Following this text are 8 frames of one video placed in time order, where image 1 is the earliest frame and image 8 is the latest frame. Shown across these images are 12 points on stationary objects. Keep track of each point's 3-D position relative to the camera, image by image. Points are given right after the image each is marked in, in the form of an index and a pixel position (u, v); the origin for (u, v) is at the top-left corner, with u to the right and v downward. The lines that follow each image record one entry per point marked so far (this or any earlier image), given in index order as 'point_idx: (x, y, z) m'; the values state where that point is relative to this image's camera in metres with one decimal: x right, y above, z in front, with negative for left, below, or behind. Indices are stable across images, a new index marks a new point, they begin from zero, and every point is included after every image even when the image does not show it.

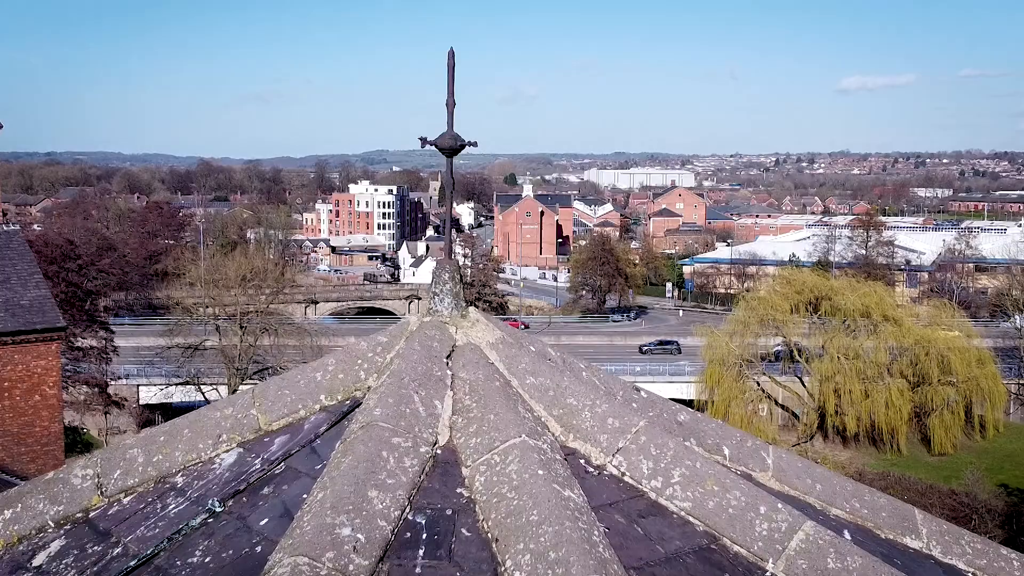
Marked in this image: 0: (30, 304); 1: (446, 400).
0: (-4.6, -0.1, +10.8) m
1: (-0.1, -0.2, +2.1) m
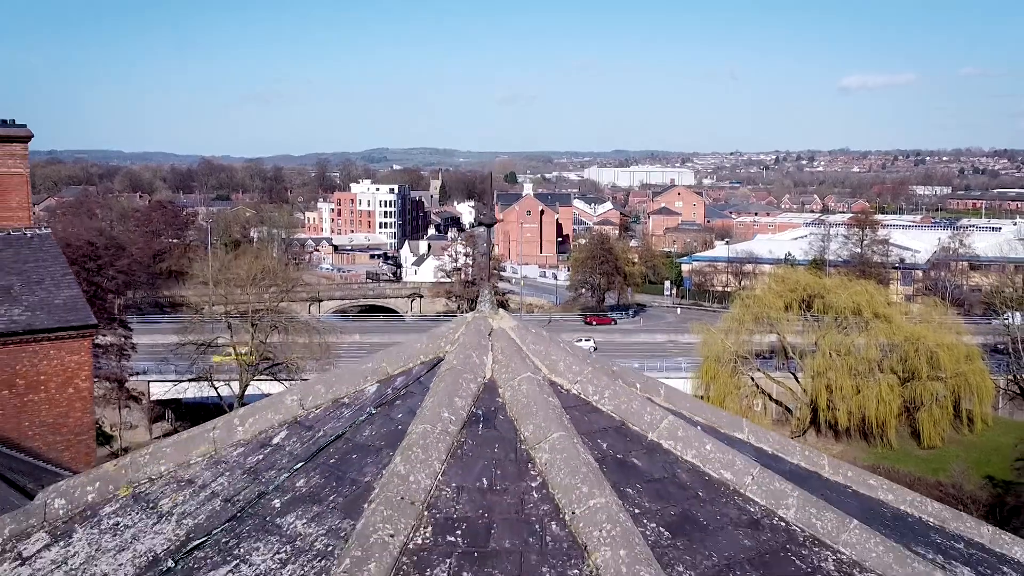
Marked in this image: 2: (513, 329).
0: (-4.6, -0.1, +11.6) m
1: (0.0, -0.2, +2.8) m
2: (0.0, -0.1, +2.2) m
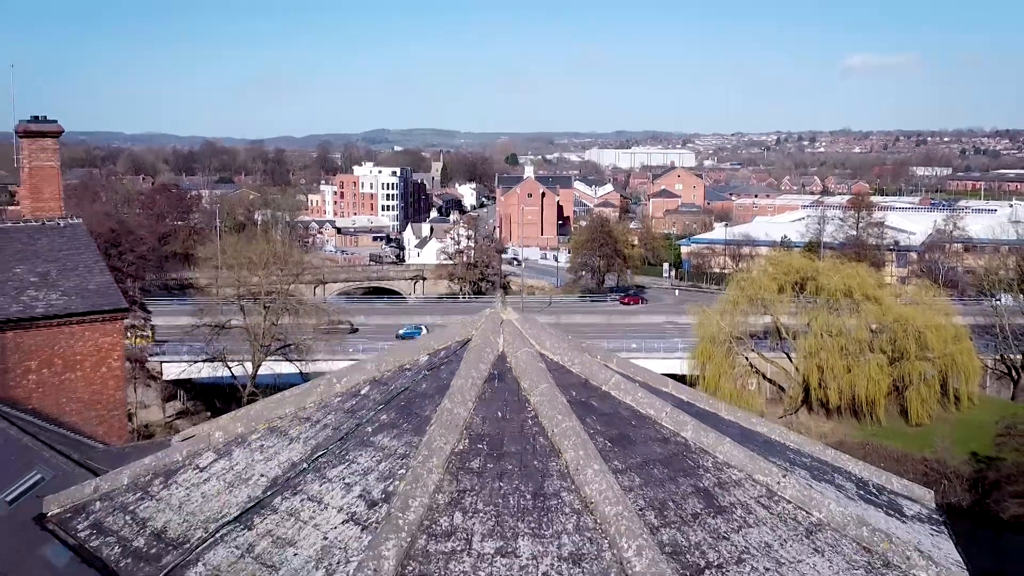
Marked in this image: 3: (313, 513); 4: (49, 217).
0: (-4.6, 0.0, +12.5) m
1: (0.0, -0.2, +3.7) m
2: (0.0, -0.1, +3.0) m
3: (-0.5, -0.5, +2.5) m
4: (-5.5, +0.8, +13.4) m
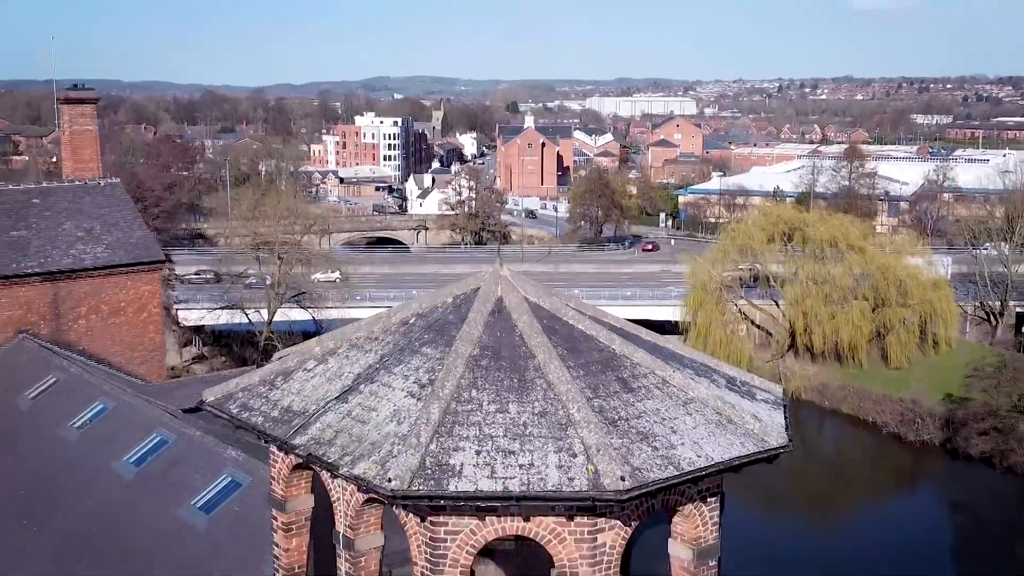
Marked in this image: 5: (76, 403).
0: (-4.6, +0.6, +13.8) m
1: (0.0, 0.0, +5.0) m
2: (0.0, 0.0, +4.4) m
3: (-0.5, -0.4, +3.8) m
4: (-5.6, +1.5, +14.7) m
5: (-4.1, -1.0, +10.7) m
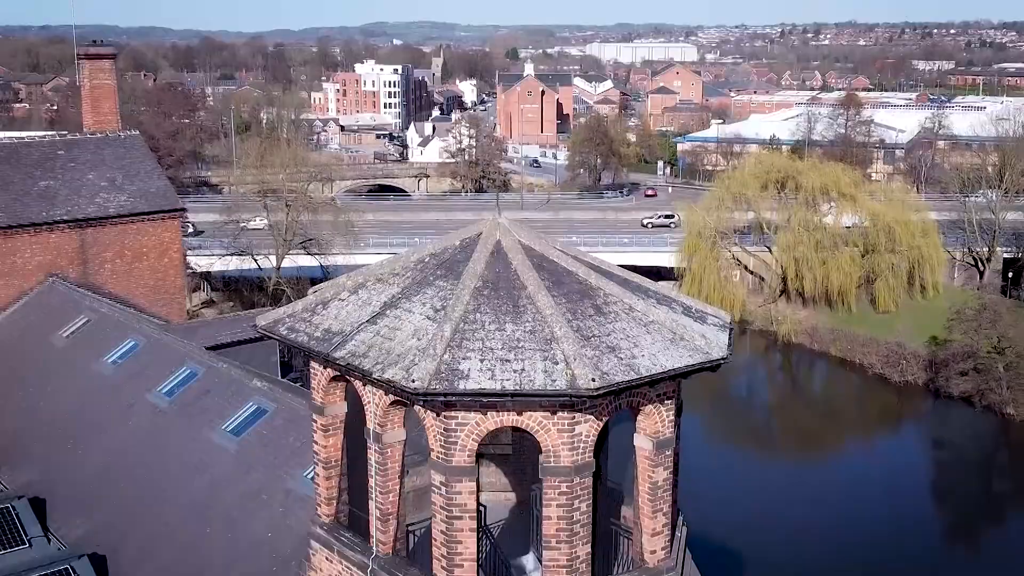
0: (-4.6, +1.3, +14.6) m
1: (-0.1, +0.3, +5.9) m
2: (0.0, +0.3, +5.2) m
3: (-0.5, -0.1, +4.7) m
4: (-5.6, +2.2, +15.5) m
5: (-4.1, -0.5, +11.6) m
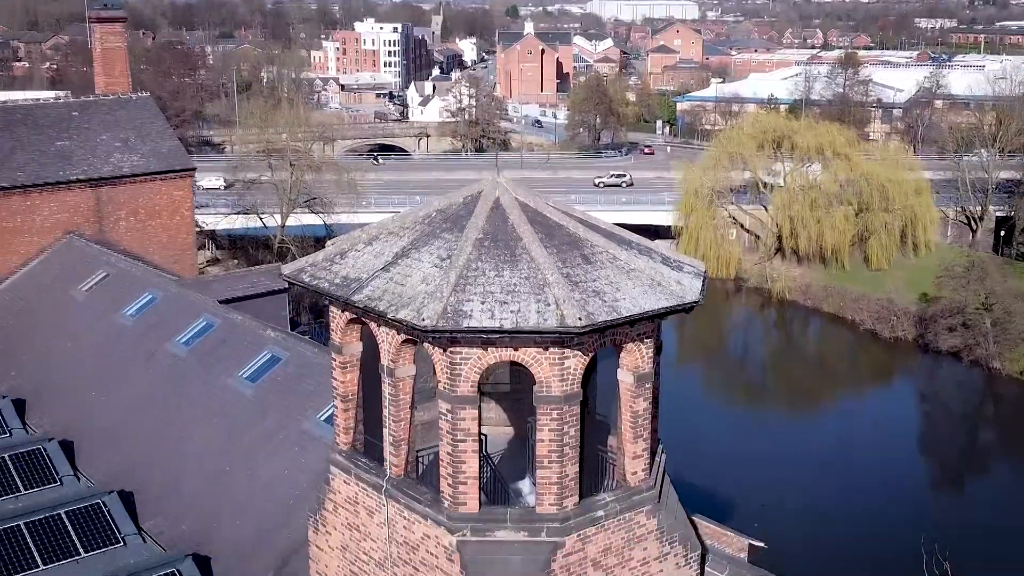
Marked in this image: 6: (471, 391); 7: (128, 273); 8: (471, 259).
0: (-4.6, +1.8, +15.1) m
1: (-0.1, +0.6, +6.4) m
2: (0.0, +0.5, +5.8) m
3: (-0.5, +0.1, +5.3) m
4: (-5.6, +2.8, +16.0) m
5: (-4.1, 0.0, +12.1) m
6: (-0.2, -0.5, +5.0) m
7: (-4.3, +0.2, +12.5) m
8: (-0.2, +0.1, +5.1) m
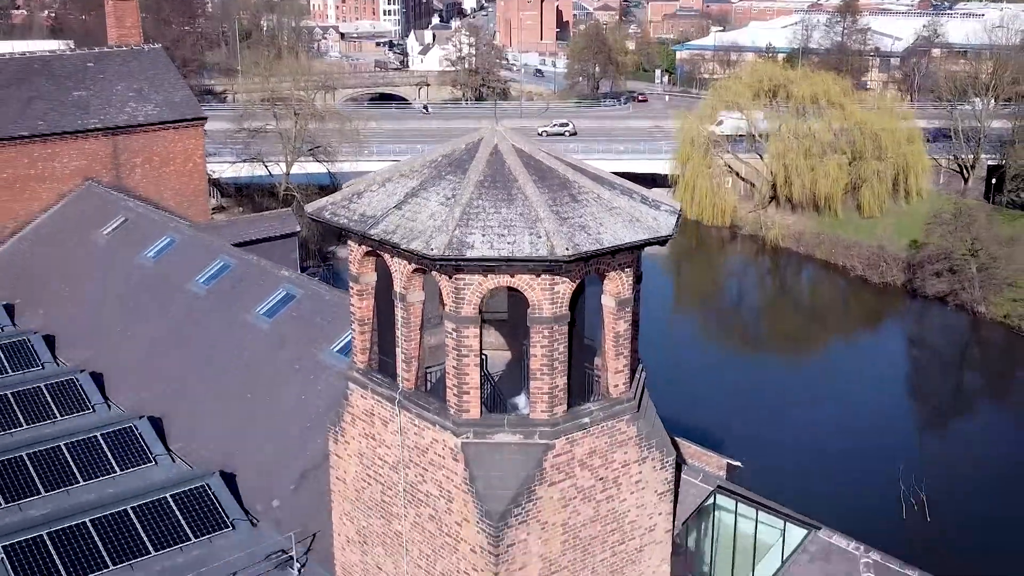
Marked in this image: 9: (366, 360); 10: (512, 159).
0: (-4.7, +2.6, +15.7) m
1: (-0.1, +1.0, +7.1) m
2: (0.0, +0.9, +6.4) m
3: (-0.5, +0.4, +5.9) m
4: (-5.6, +3.6, +16.5) m
5: (-4.2, +0.6, +12.8) m
6: (-0.2, -0.1, +5.7) m
7: (-4.3, +0.8, +13.2) m
8: (-0.2, +0.5, +5.8) m
9: (-0.8, -0.4, +6.4) m
10: (0.0, +0.7, +6.7) m
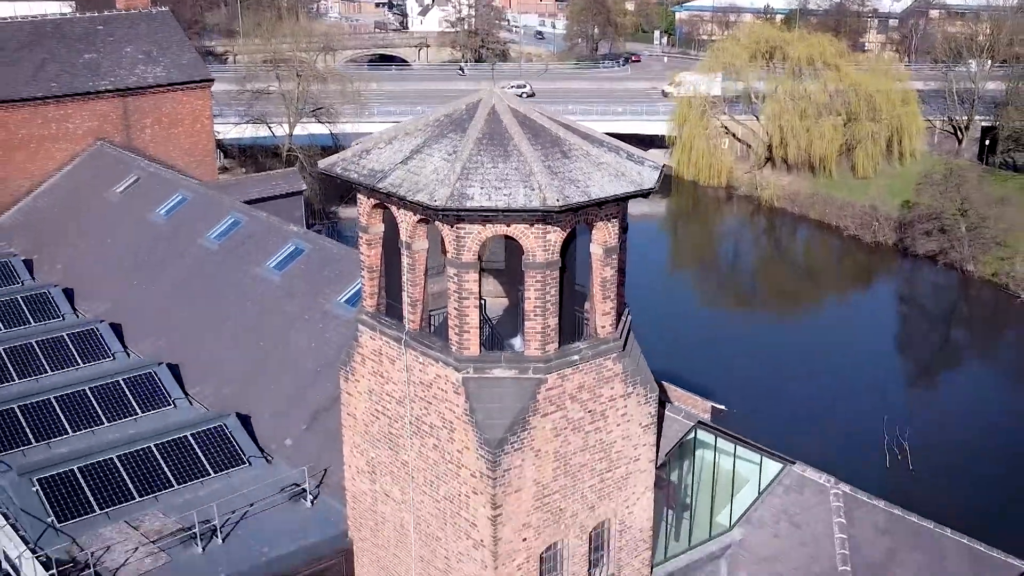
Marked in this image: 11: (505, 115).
0: (-4.7, +3.2, +16.2) m
1: (-0.1, +1.3, +7.6) m
2: (0.0, +1.2, +6.9) m
3: (-0.5, +0.7, +6.5) m
4: (-5.6, +4.3, +16.9) m
5: (-4.2, +1.2, +13.3) m
6: (-0.2, +0.2, +6.3) m
7: (-4.3, +1.4, +13.7) m
8: (-0.2, +0.8, +6.4) m
9: (-0.9, -0.1, +6.9) m
10: (0.0, +1.1, +7.2) m
11: (0.0, +1.0, +6.7) m
